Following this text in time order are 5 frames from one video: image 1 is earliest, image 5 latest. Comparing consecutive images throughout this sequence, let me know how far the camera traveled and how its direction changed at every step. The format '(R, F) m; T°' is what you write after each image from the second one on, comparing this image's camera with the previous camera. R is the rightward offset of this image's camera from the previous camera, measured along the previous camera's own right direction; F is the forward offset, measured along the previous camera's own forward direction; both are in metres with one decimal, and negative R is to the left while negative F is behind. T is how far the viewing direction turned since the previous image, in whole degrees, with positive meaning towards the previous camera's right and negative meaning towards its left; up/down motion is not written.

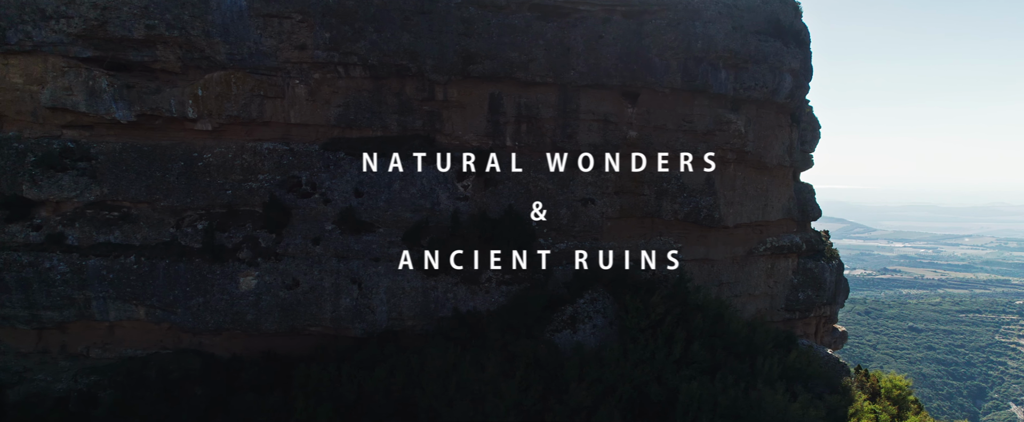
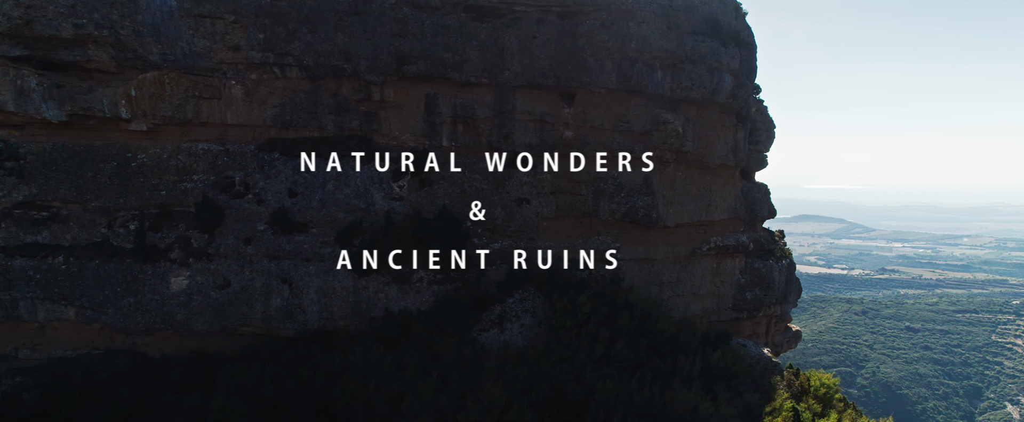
(+1.2, 0.0) m; 0°
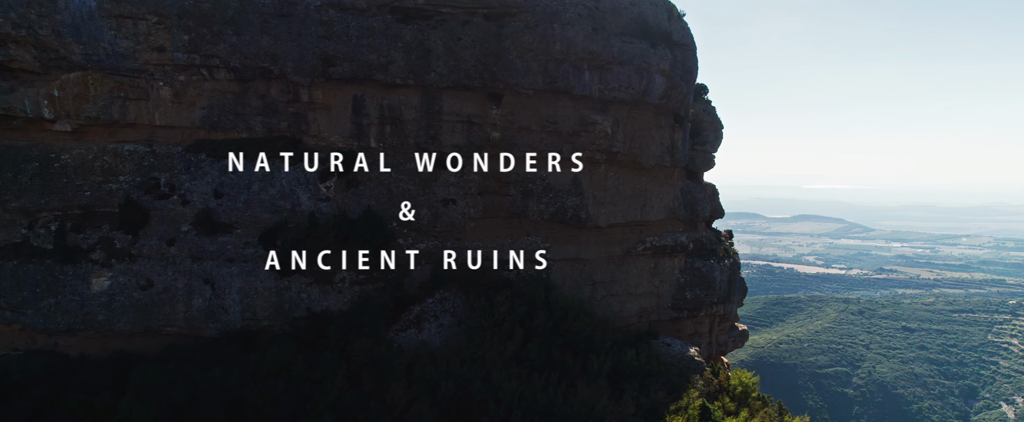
(+1.3, -0.1) m; +1°
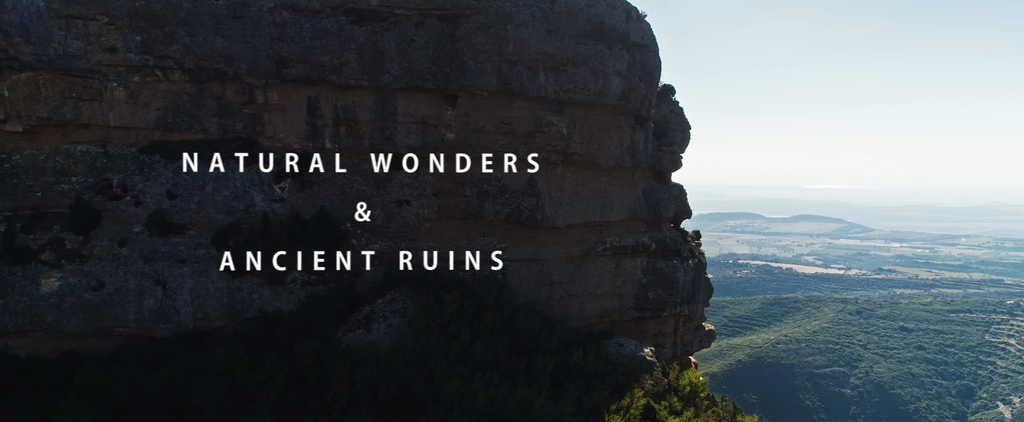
(+0.8, -0.1) m; 0°
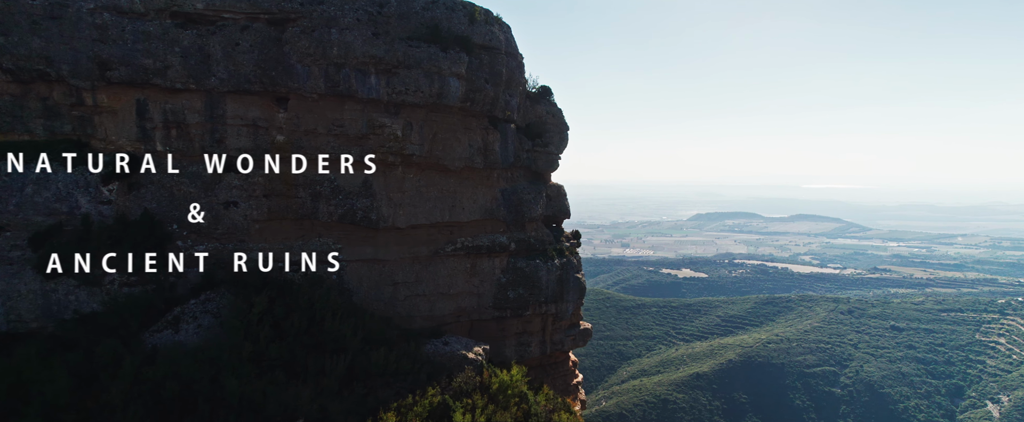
(+3.1, -0.3) m; +2°
